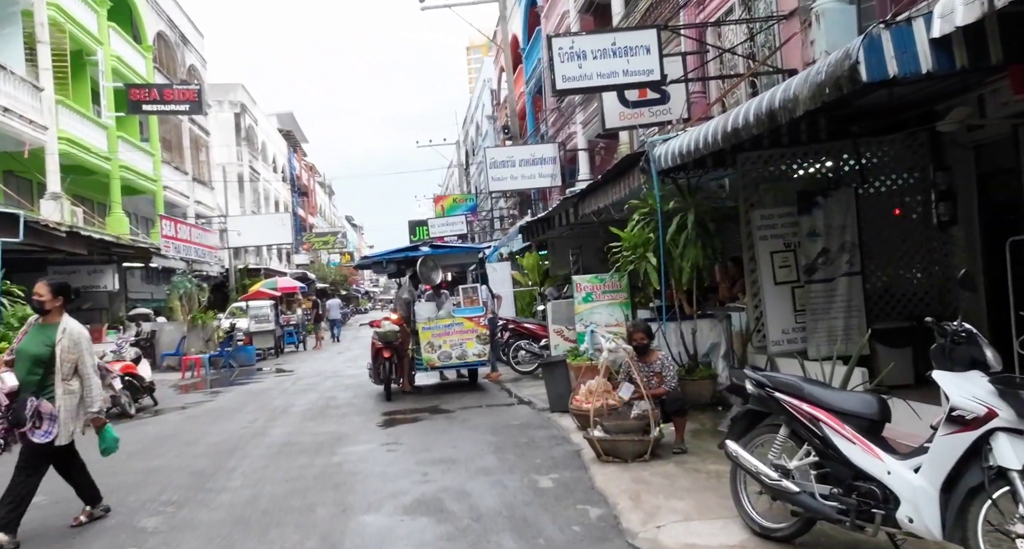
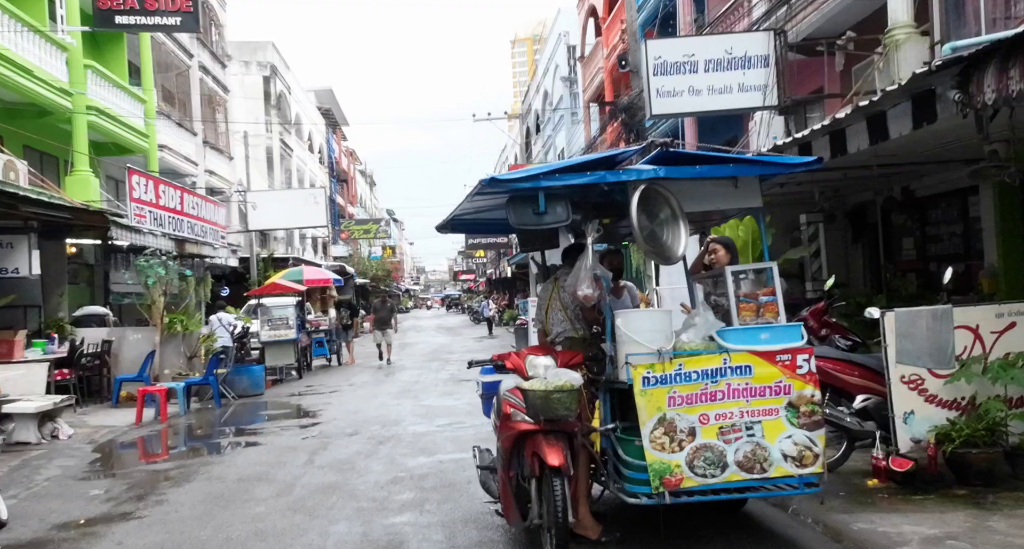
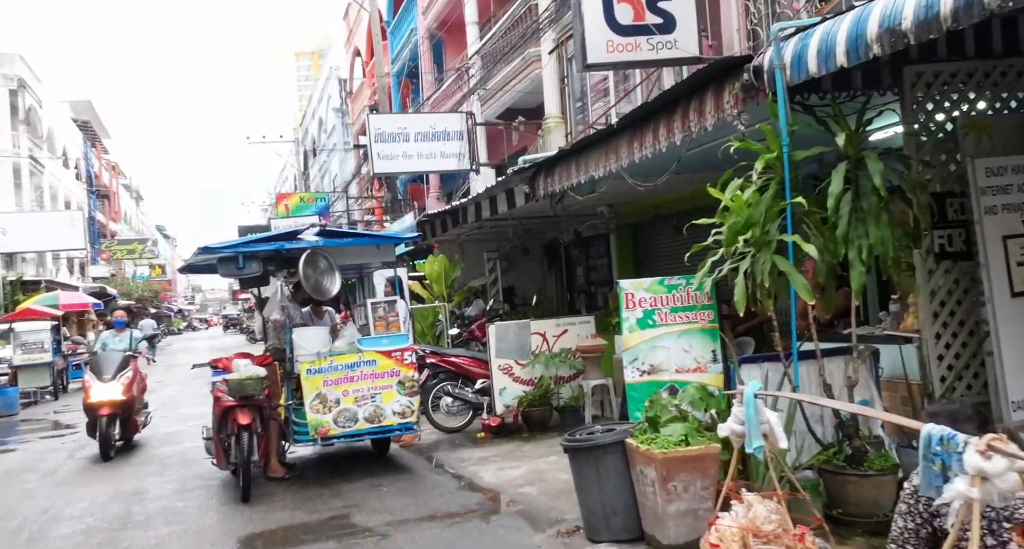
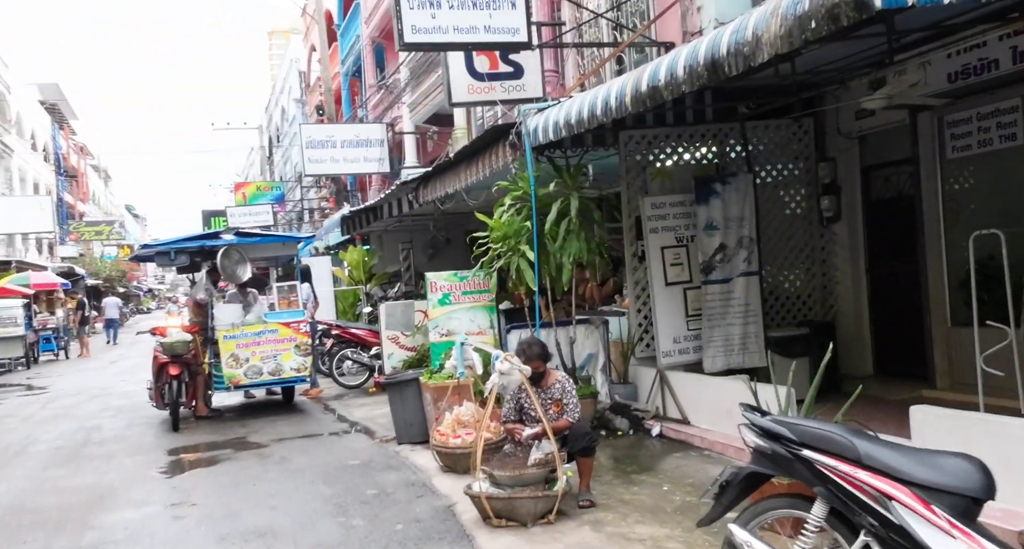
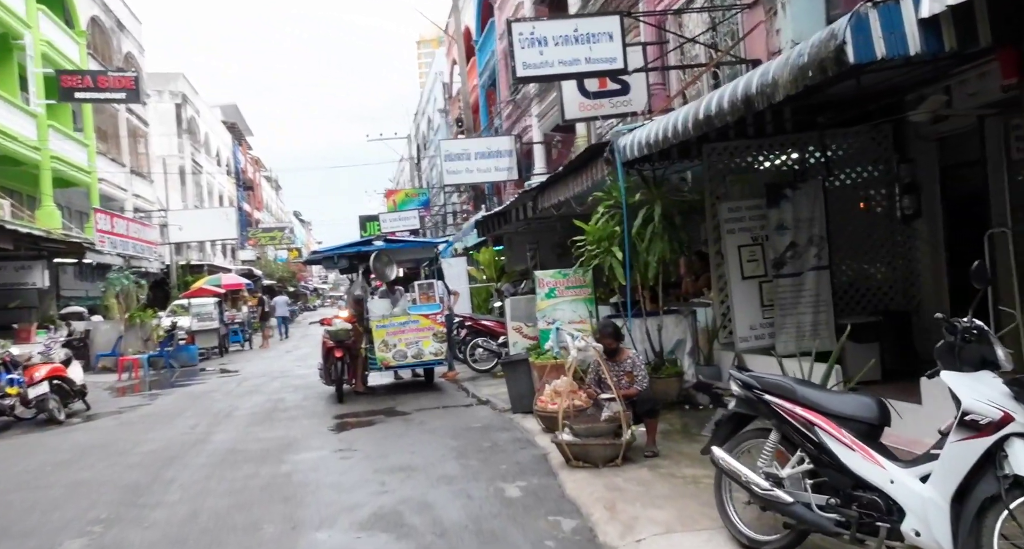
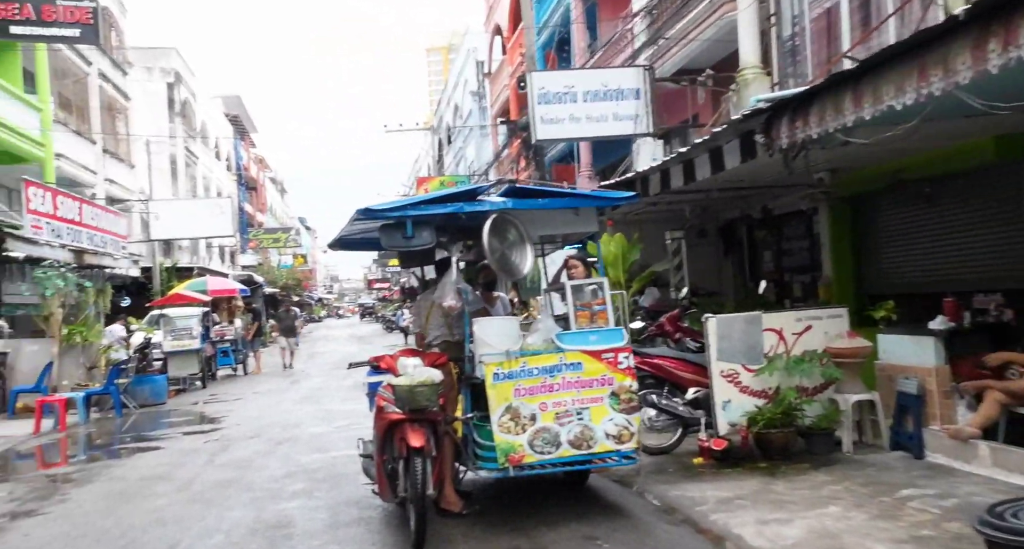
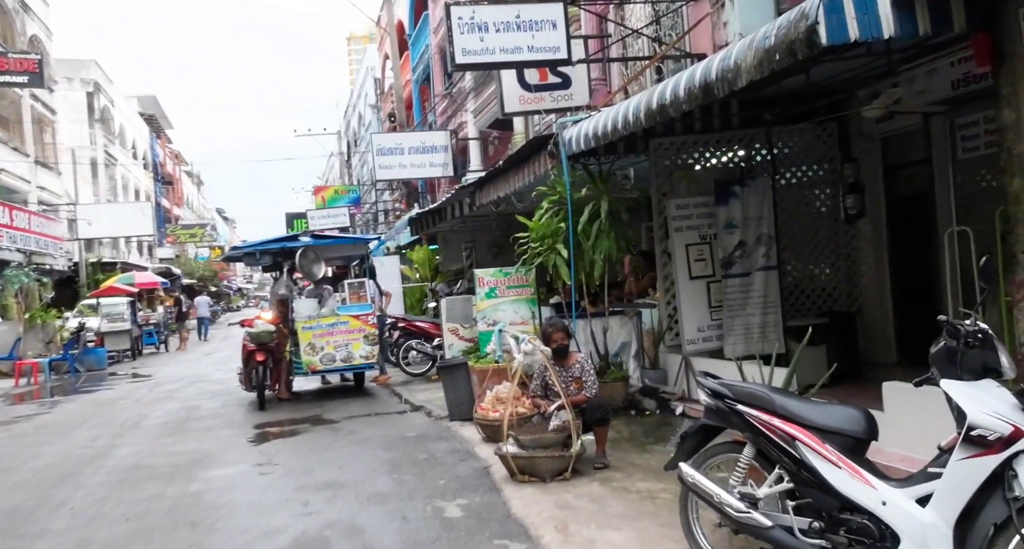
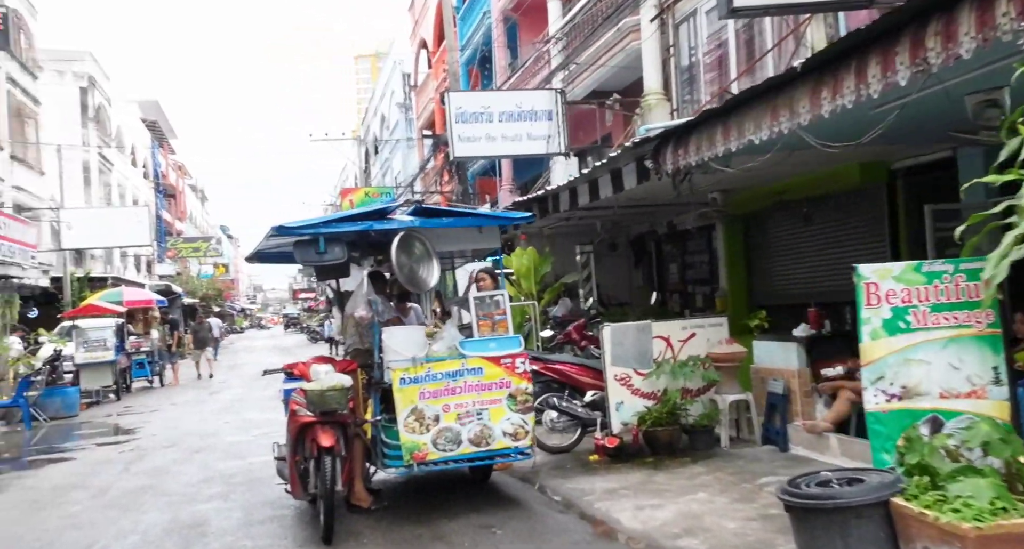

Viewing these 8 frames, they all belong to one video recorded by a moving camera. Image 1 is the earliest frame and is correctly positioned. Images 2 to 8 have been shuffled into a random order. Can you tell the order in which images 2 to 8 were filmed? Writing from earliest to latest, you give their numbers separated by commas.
5, 7, 4, 3, 8, 6, 2
